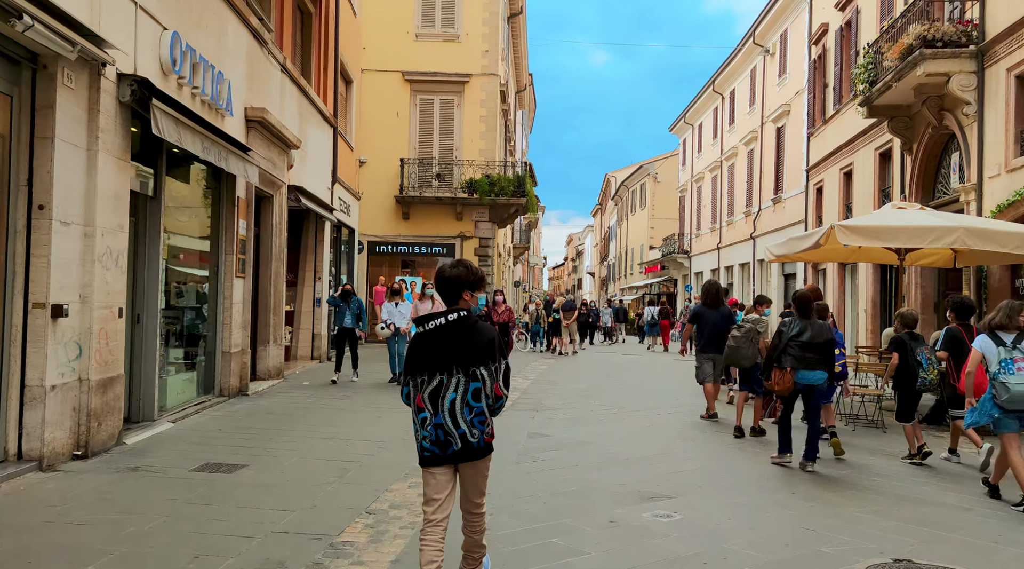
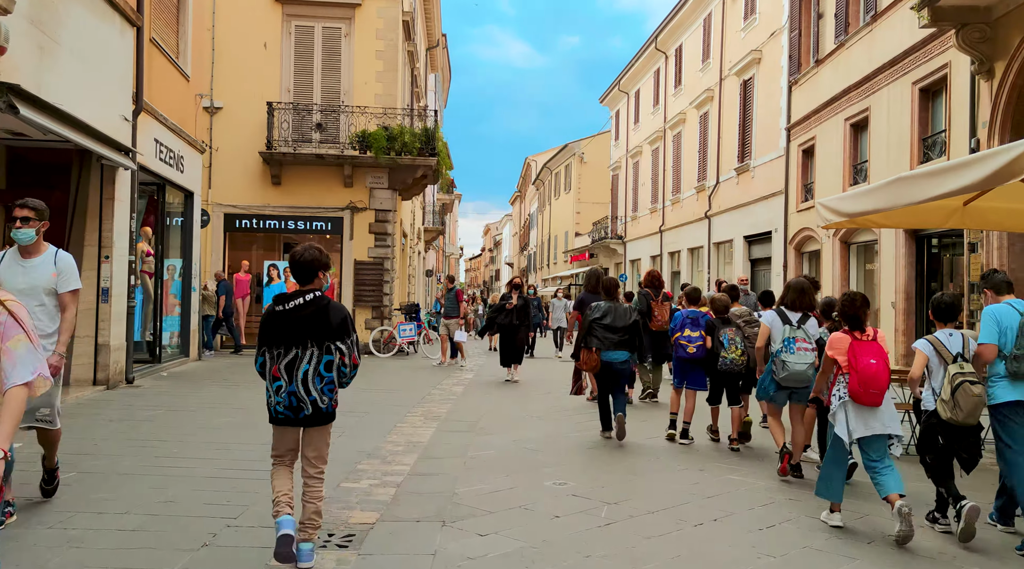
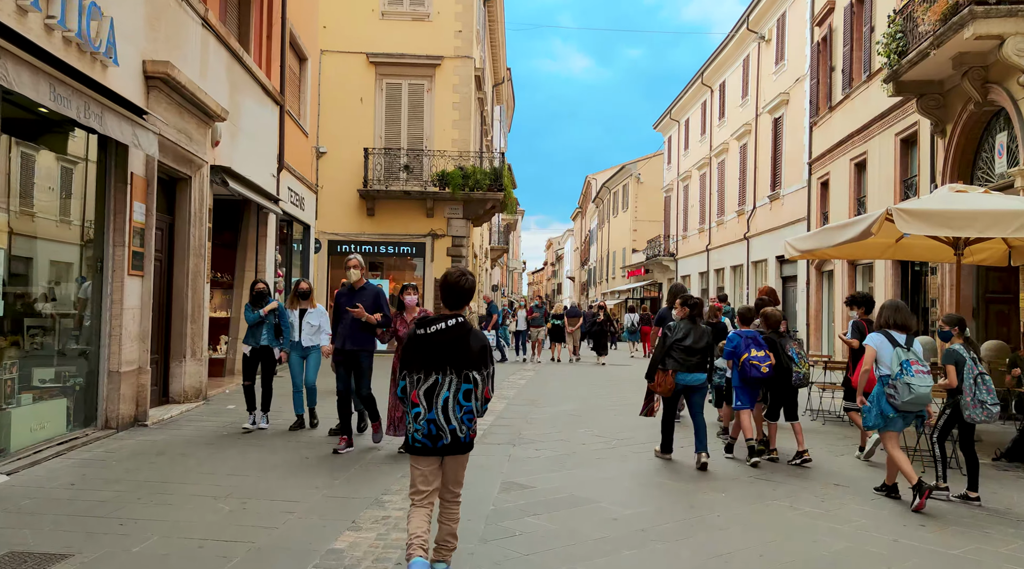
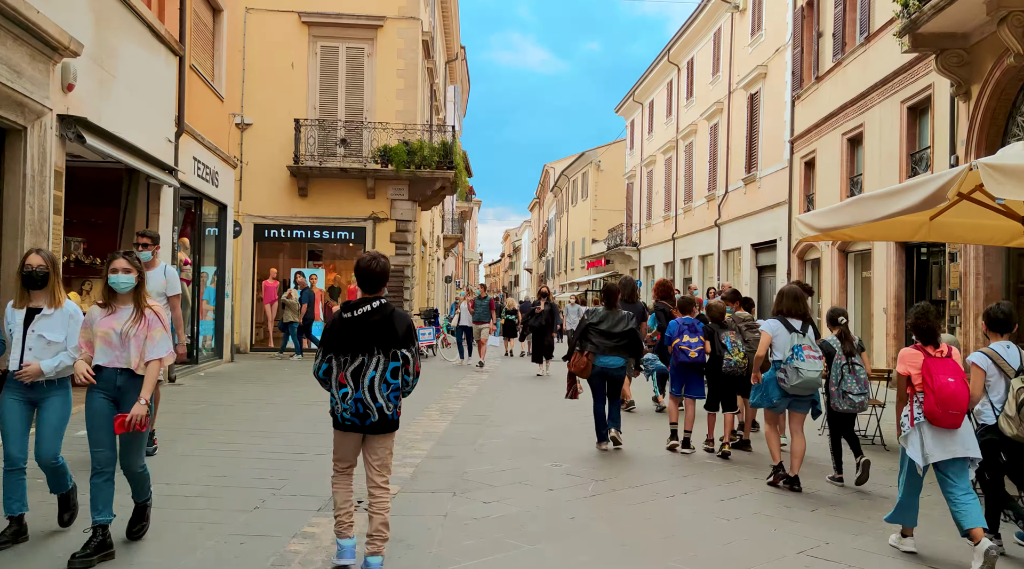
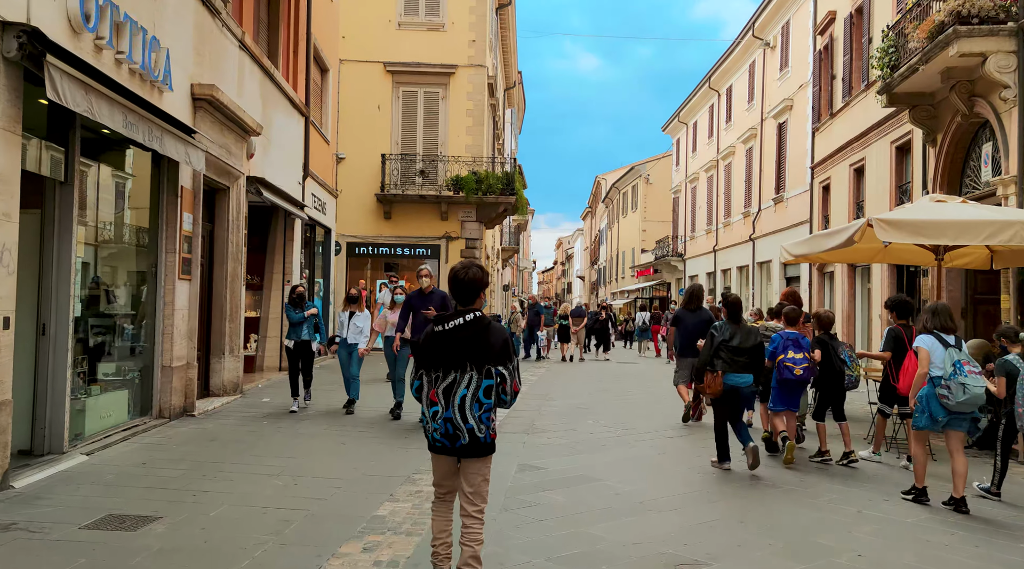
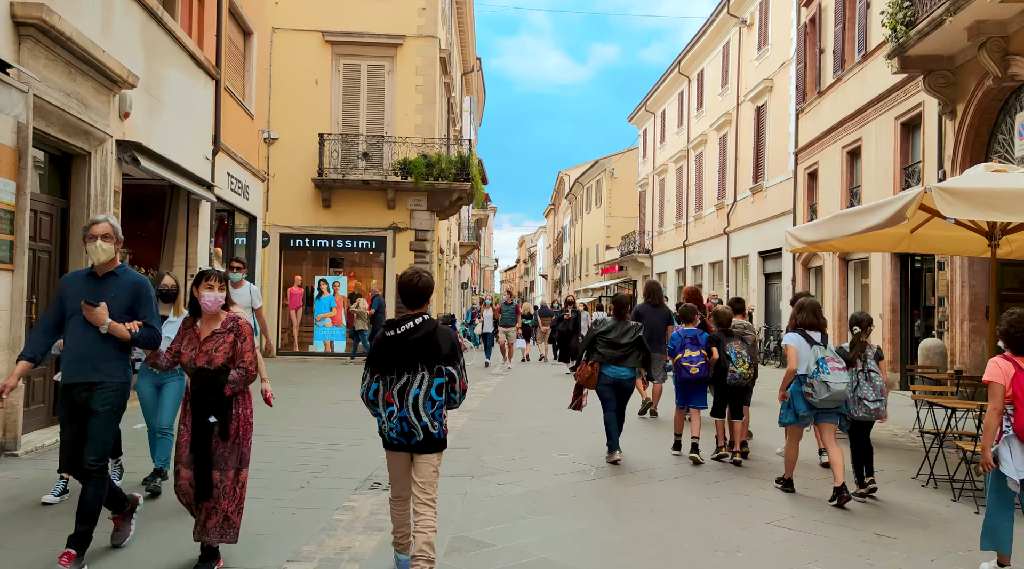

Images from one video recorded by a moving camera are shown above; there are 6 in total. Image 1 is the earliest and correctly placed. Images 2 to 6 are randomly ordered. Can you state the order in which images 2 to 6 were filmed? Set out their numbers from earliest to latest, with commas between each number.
5, 3, 6, 4, 2
